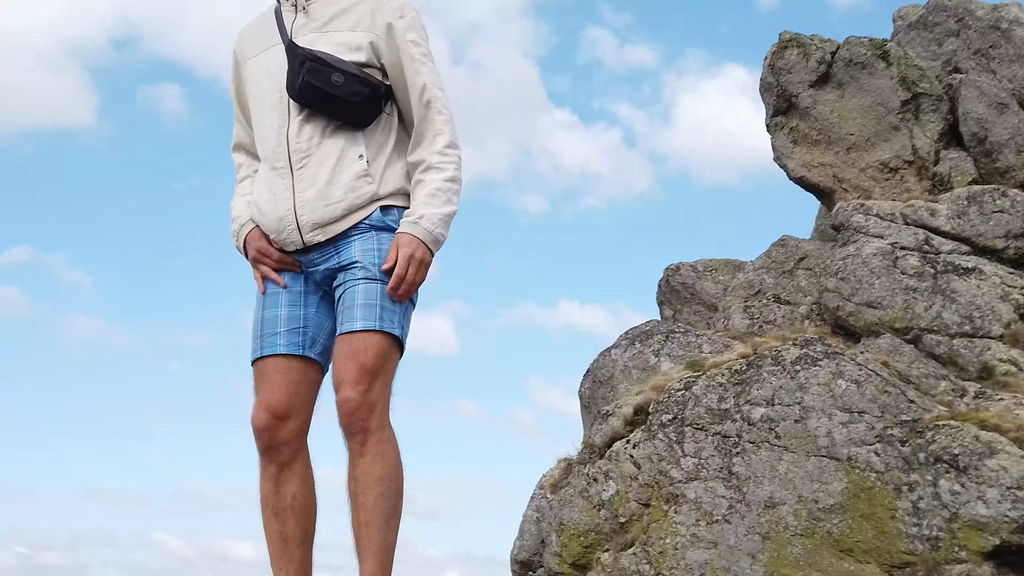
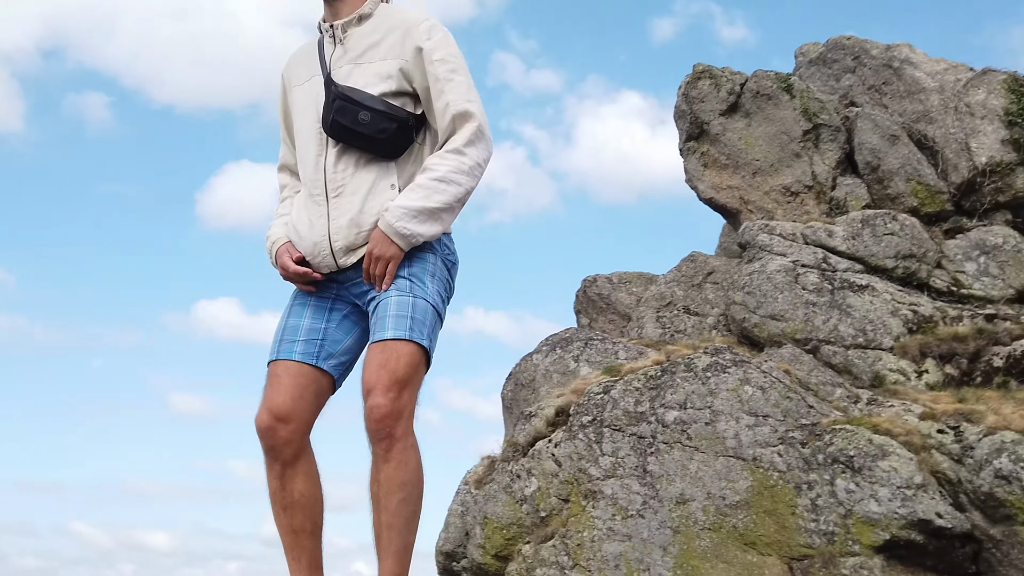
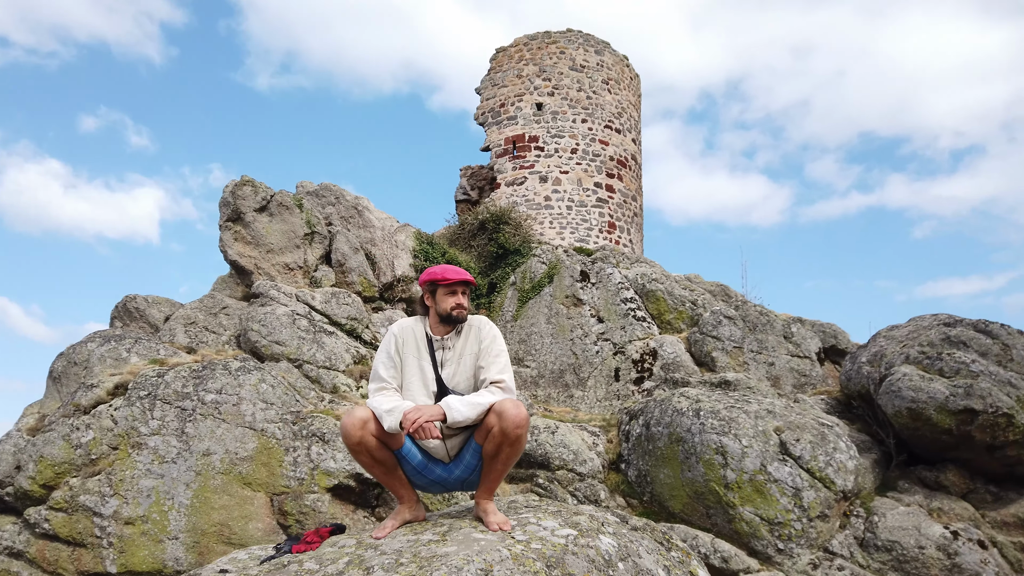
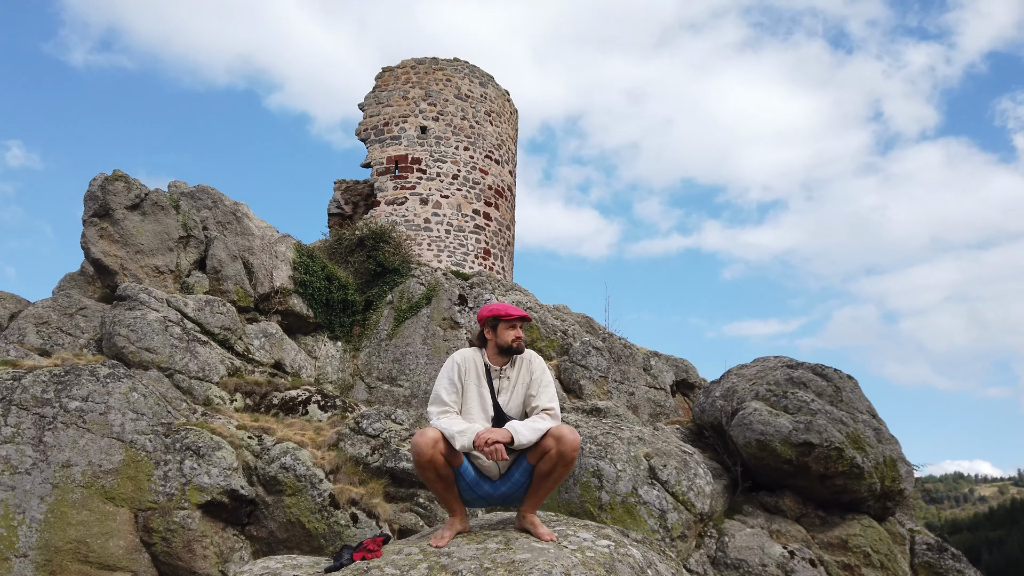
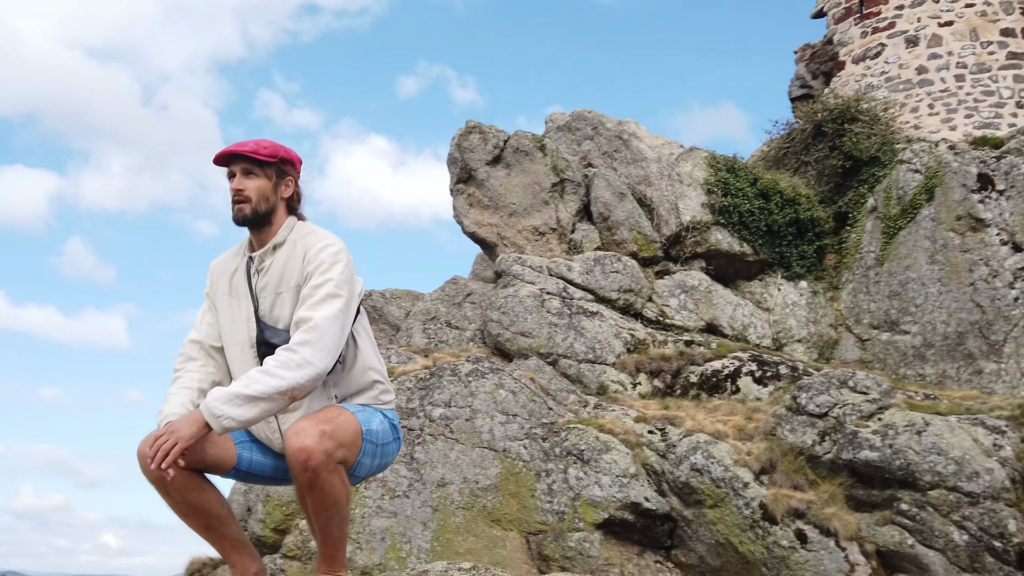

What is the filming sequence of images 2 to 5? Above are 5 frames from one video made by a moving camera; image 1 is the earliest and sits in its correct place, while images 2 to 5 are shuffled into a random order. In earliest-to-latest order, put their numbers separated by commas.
2, 5, 3, 4
